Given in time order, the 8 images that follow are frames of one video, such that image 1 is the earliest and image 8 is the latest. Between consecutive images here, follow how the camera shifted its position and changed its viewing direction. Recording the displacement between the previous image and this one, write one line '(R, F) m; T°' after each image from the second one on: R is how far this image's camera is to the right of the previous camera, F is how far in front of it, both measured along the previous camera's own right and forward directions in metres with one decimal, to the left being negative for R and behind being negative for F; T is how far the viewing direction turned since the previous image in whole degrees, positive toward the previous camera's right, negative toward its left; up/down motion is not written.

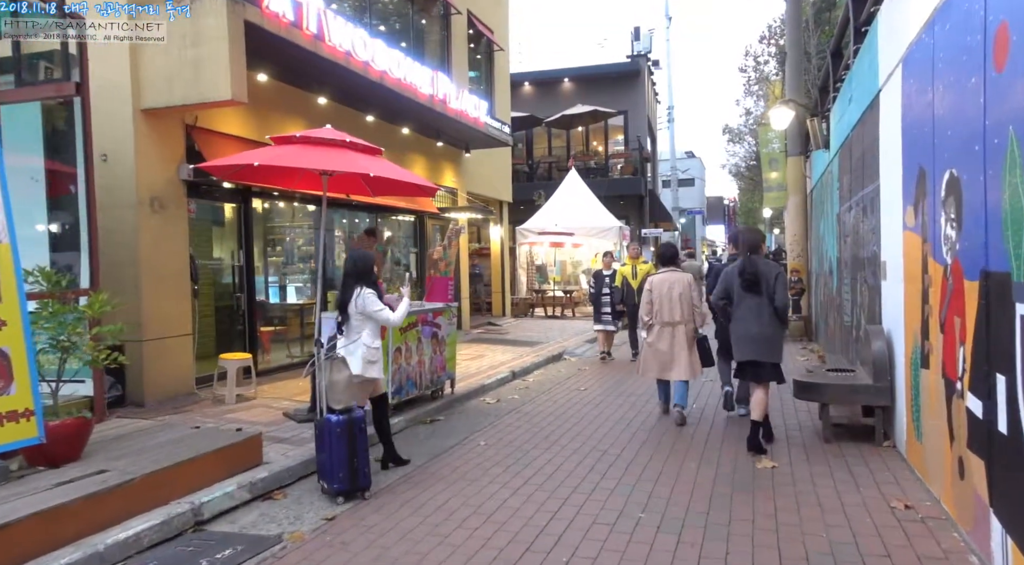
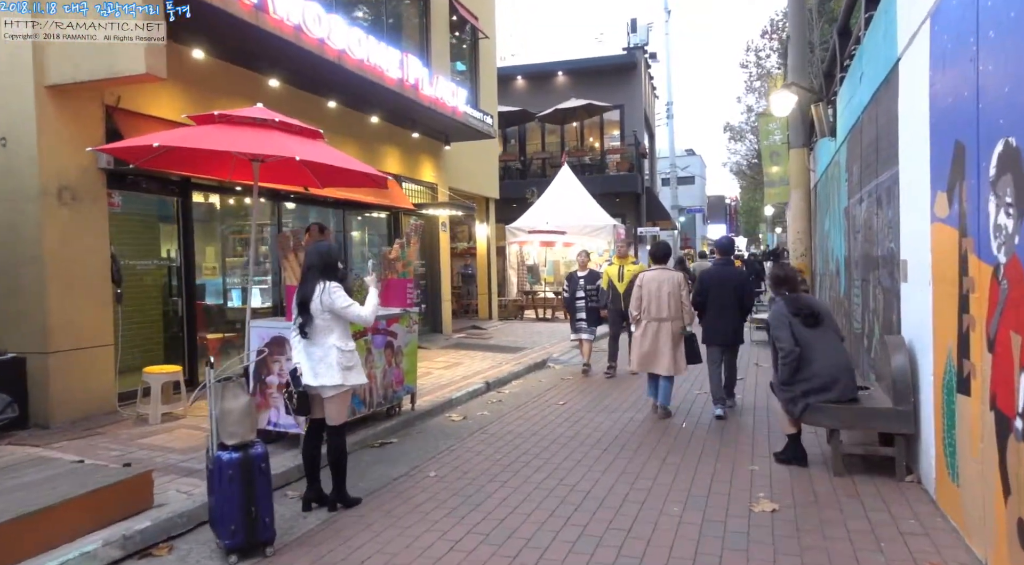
(+0.4, +1.0) m; 0°
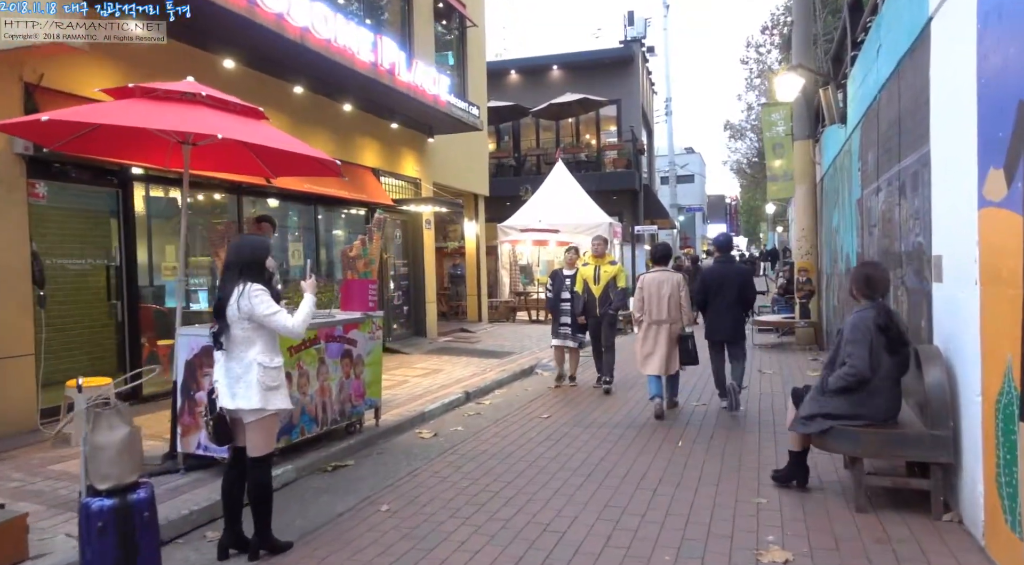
(+0.2, +0.8) m; 0°
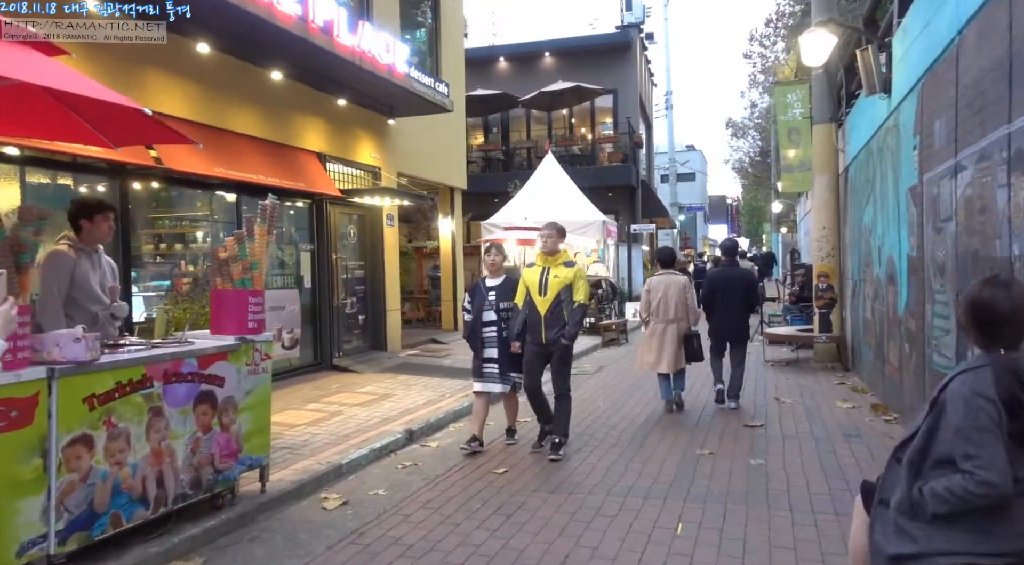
(+0.4, +1.9) m; 0°
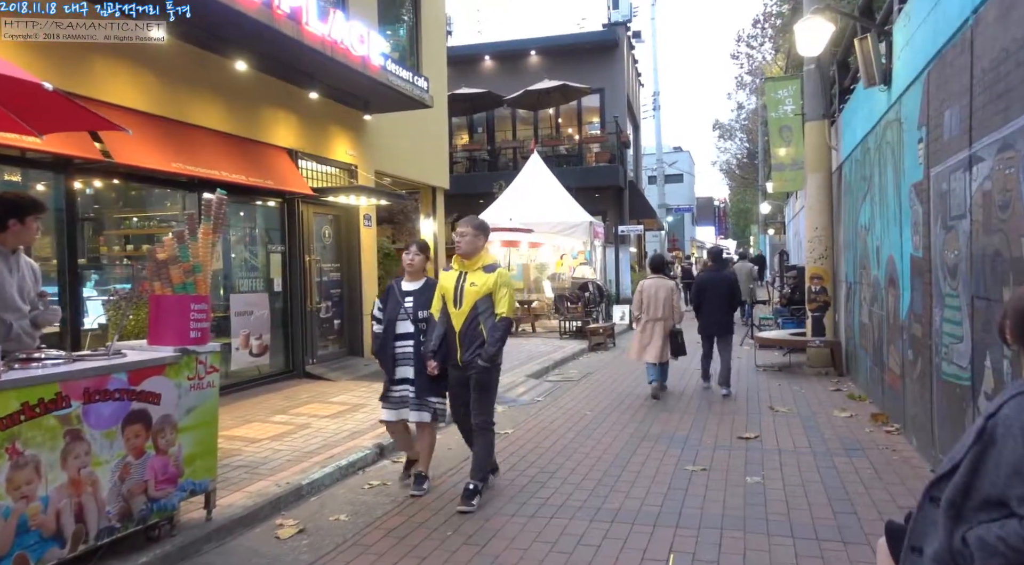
(+0.1, +0.5) m; +1°
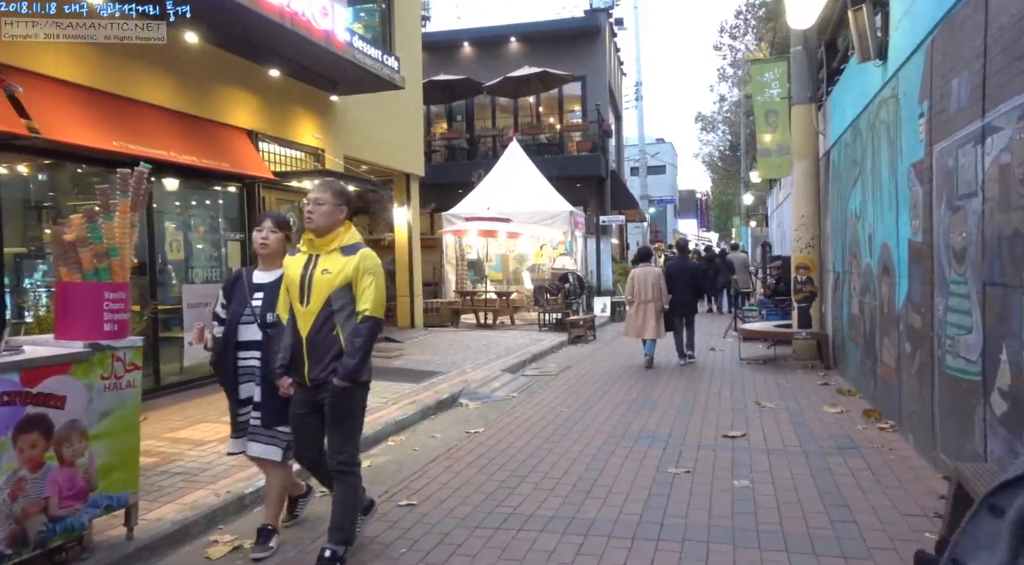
(+0.1, +0.5) m; +1°
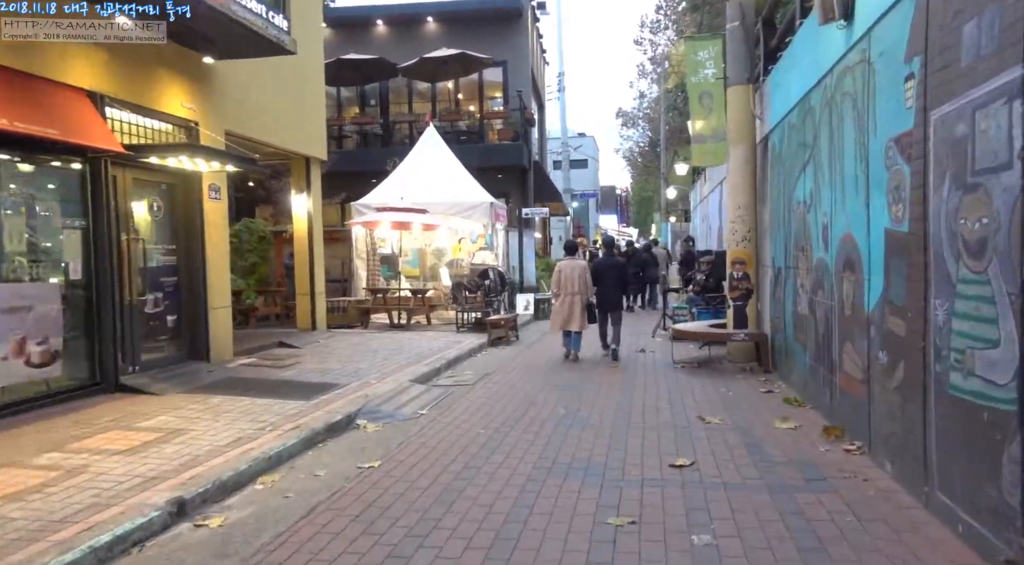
(+0.2, +1.3) m; +6°
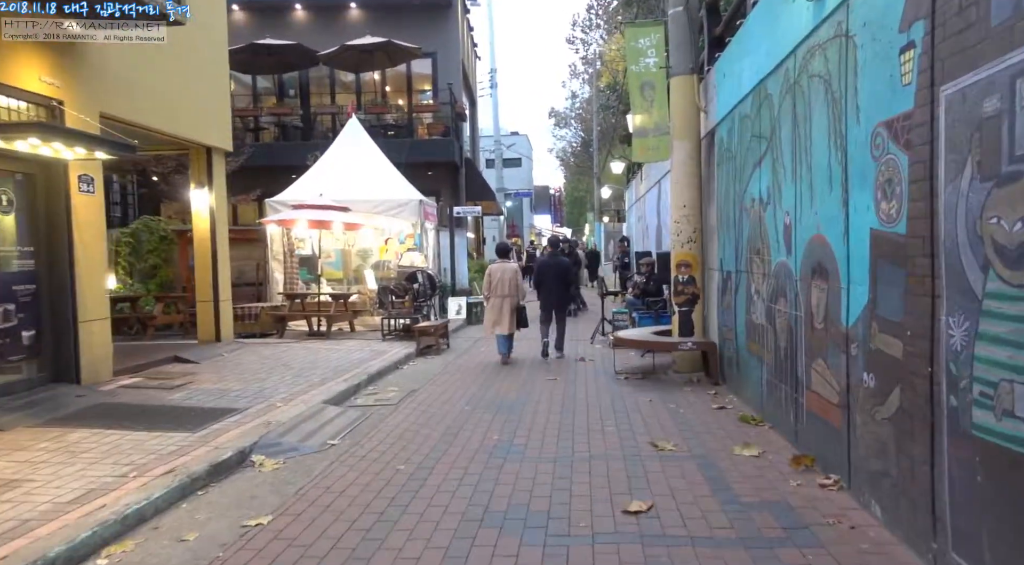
(+0.1, +1.0) m; +5°
